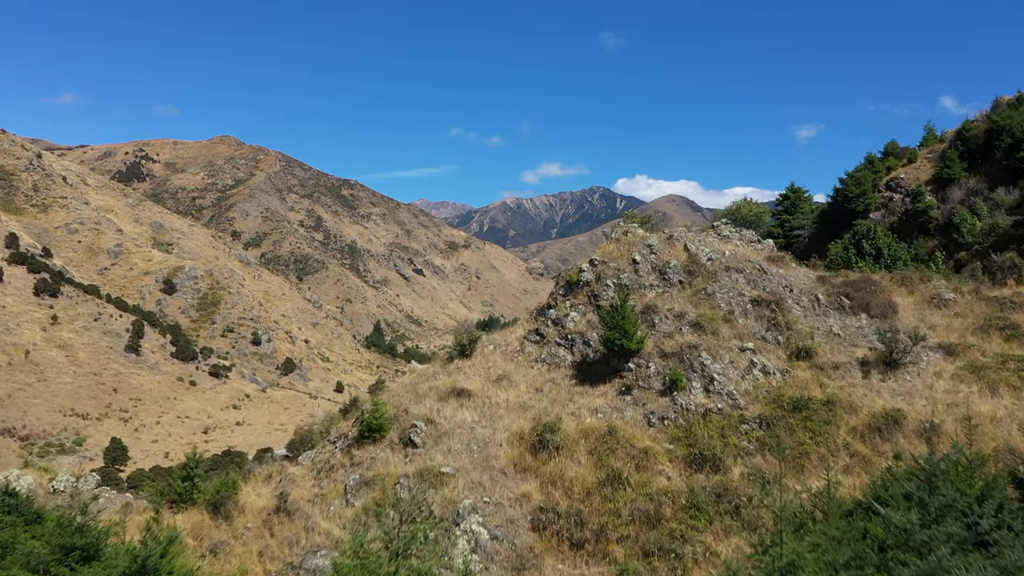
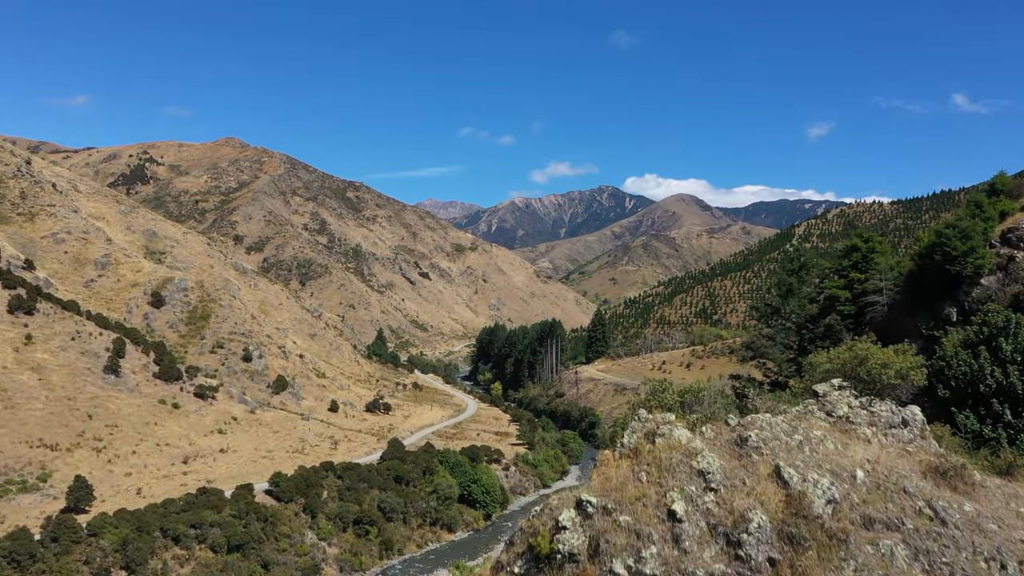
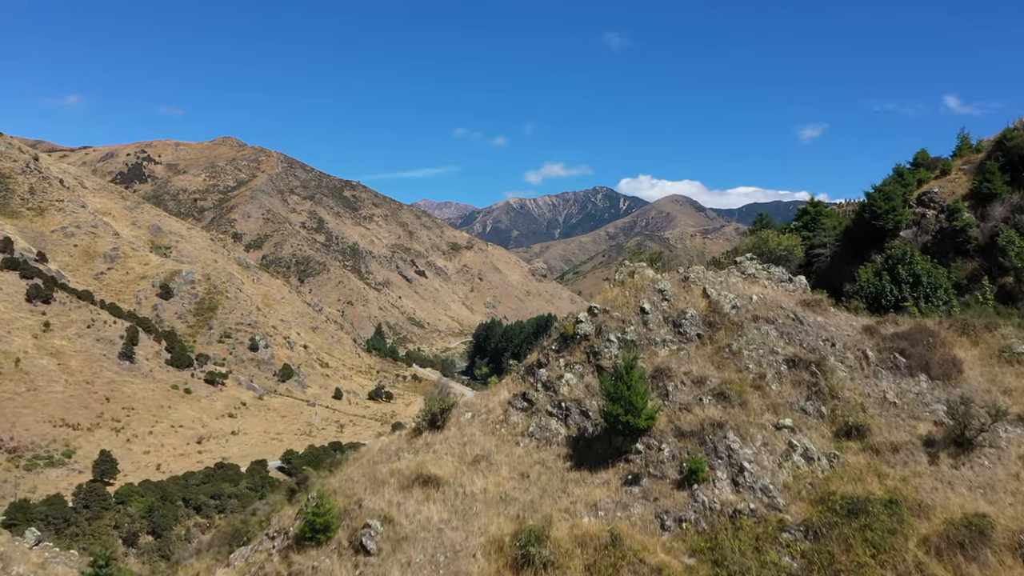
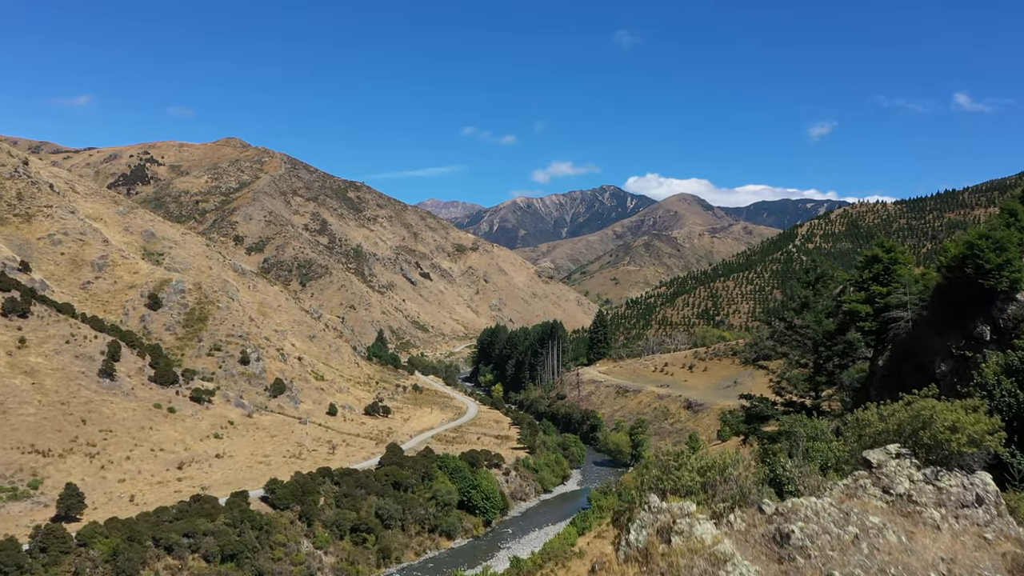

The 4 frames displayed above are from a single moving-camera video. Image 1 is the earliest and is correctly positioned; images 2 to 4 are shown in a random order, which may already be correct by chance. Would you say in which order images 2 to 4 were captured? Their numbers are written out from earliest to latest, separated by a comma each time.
3, 2, 4
